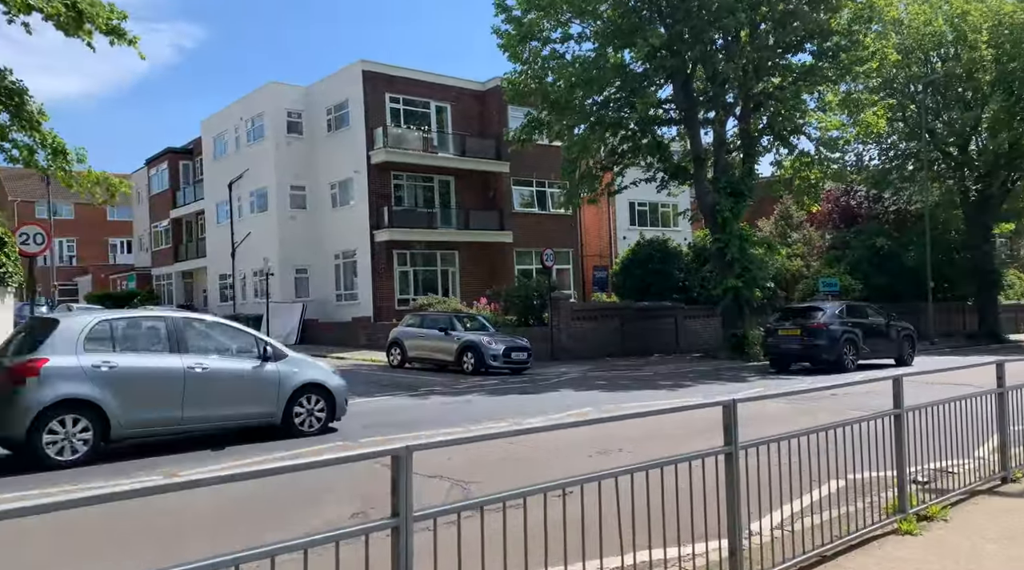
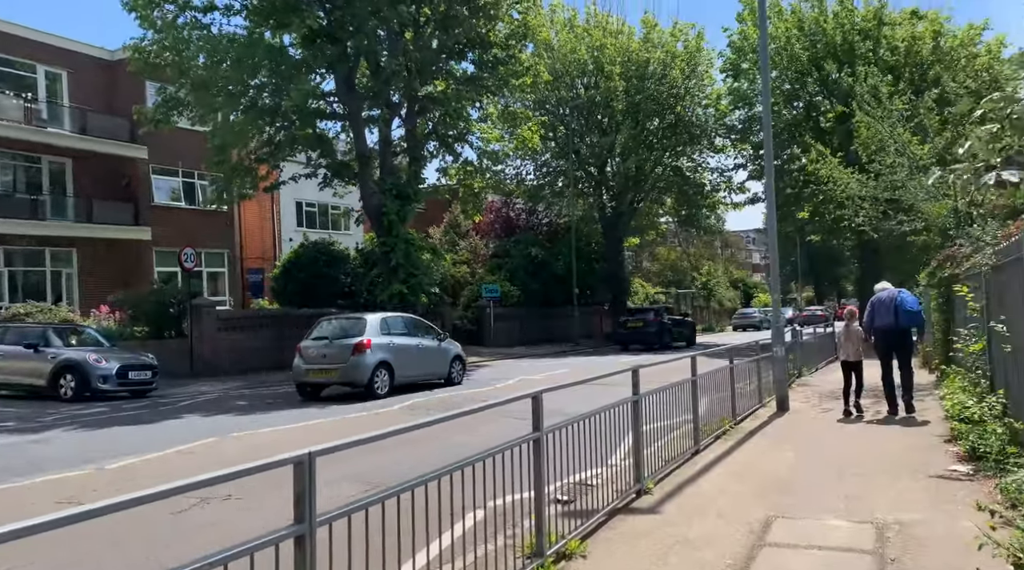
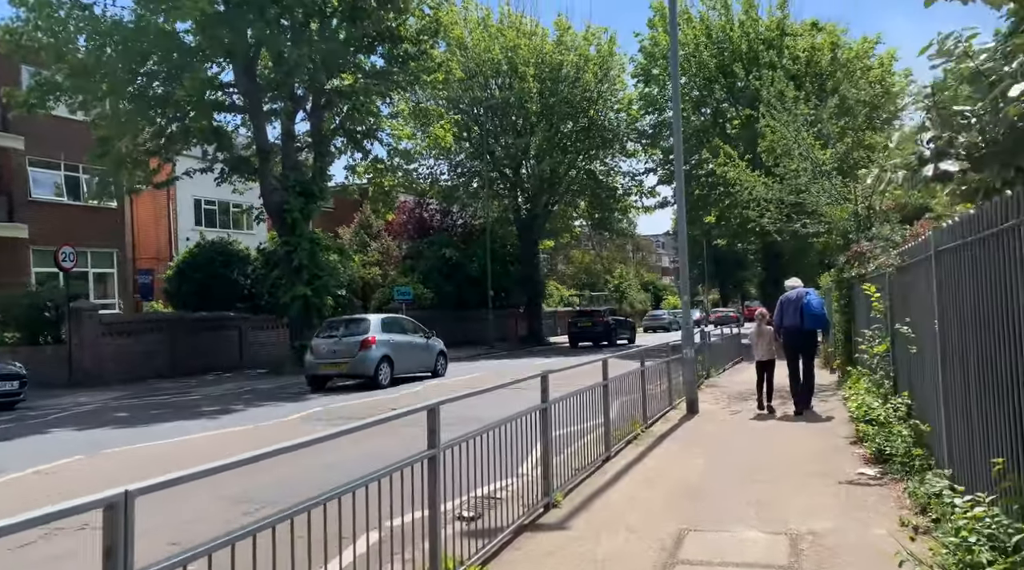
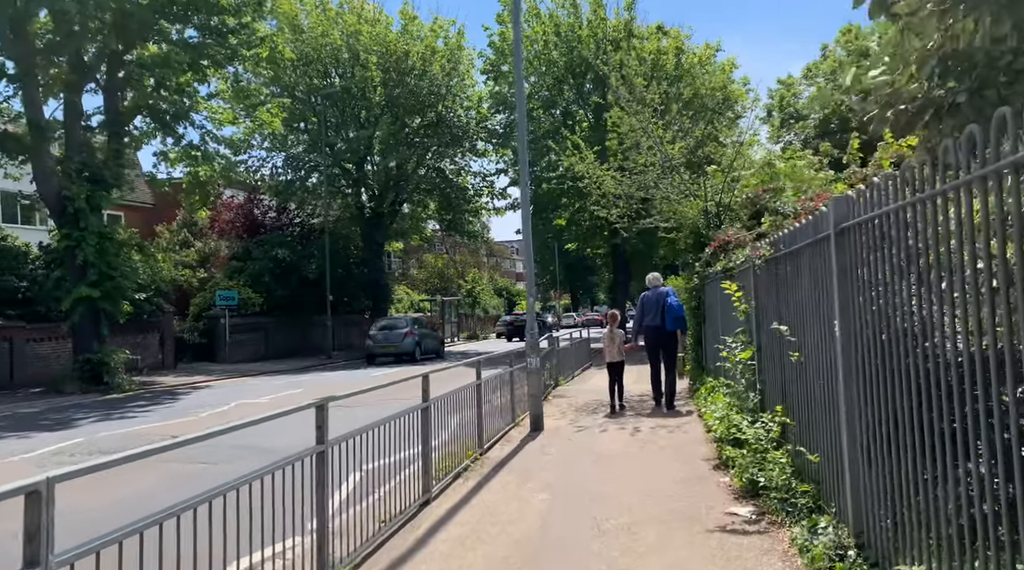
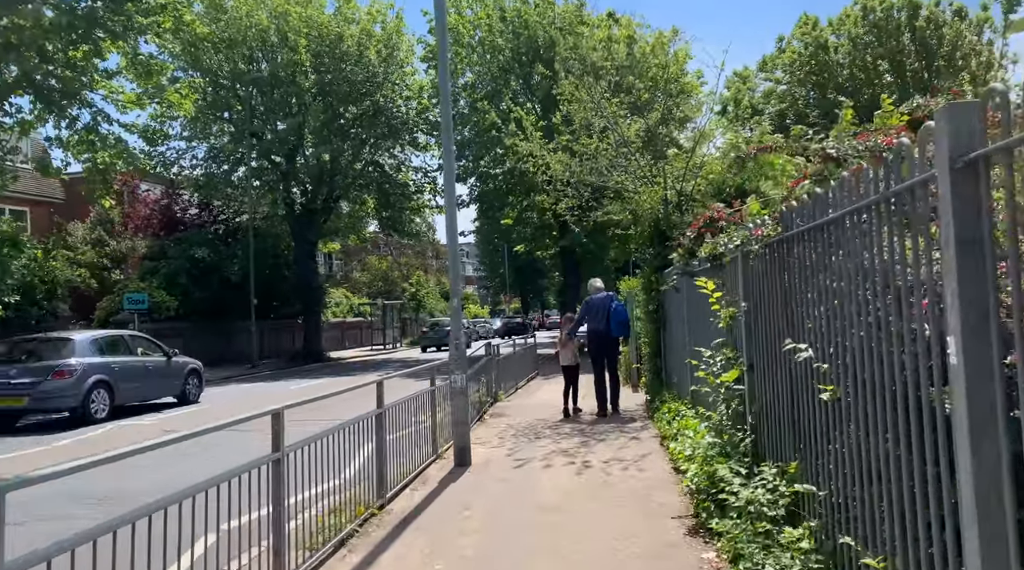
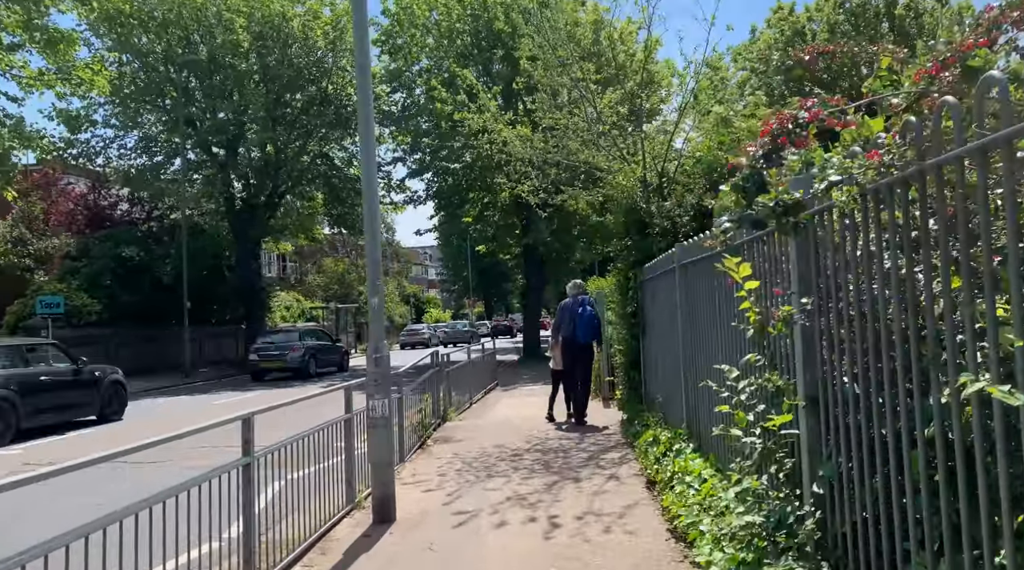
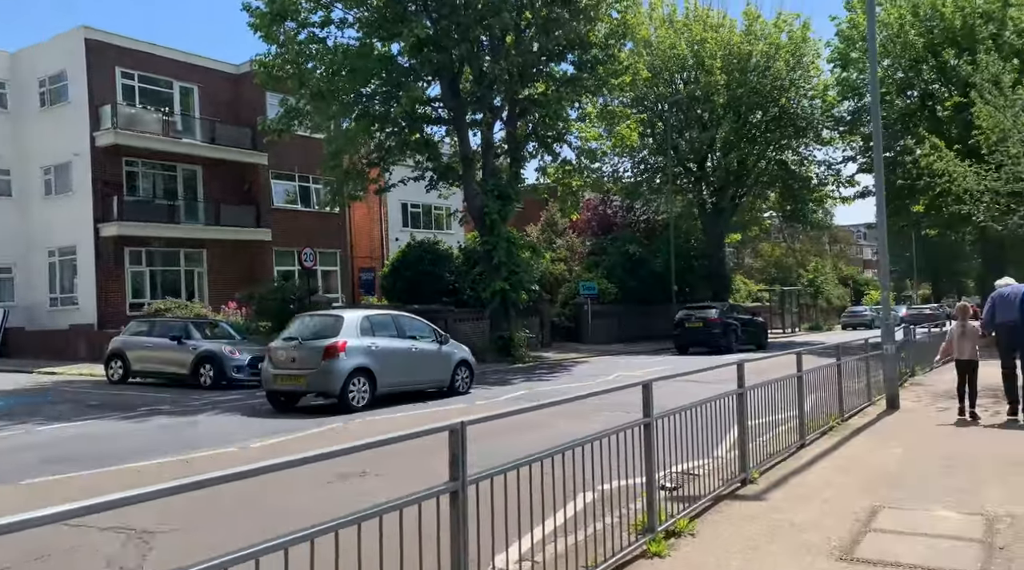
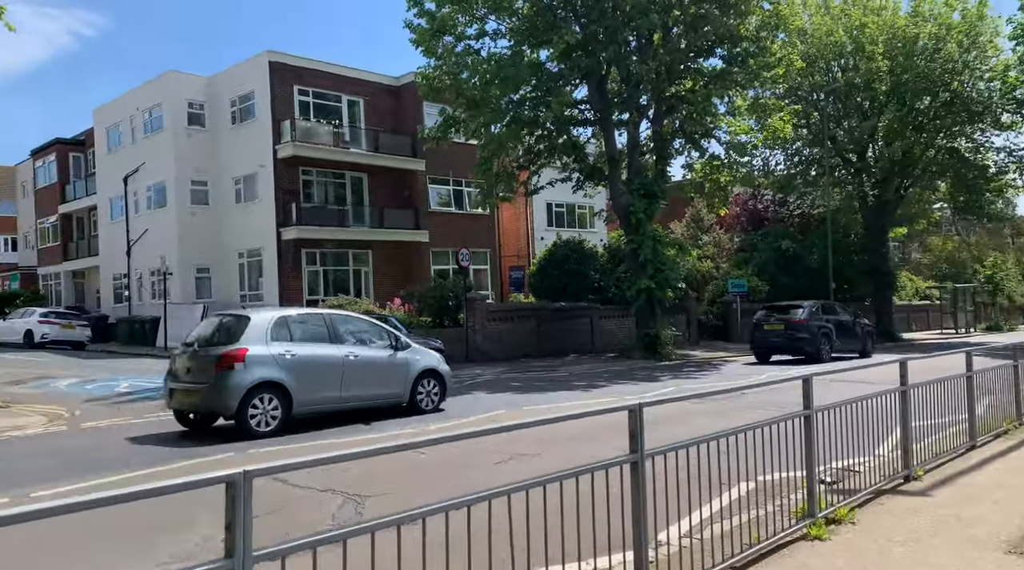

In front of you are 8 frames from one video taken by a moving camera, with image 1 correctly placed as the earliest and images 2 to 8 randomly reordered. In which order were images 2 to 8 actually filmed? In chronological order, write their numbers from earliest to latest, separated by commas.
8, 7, 2, 3, 4, 5, 6
